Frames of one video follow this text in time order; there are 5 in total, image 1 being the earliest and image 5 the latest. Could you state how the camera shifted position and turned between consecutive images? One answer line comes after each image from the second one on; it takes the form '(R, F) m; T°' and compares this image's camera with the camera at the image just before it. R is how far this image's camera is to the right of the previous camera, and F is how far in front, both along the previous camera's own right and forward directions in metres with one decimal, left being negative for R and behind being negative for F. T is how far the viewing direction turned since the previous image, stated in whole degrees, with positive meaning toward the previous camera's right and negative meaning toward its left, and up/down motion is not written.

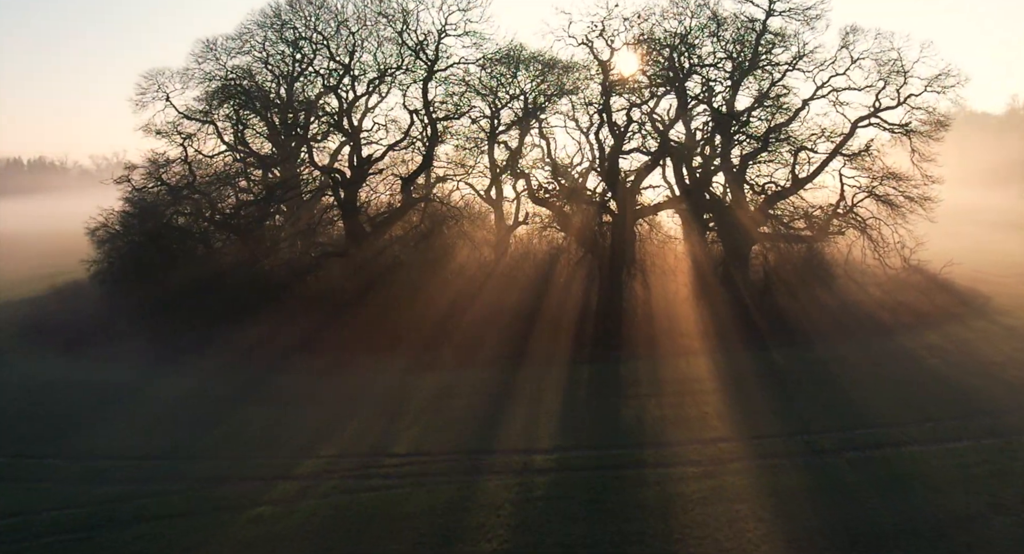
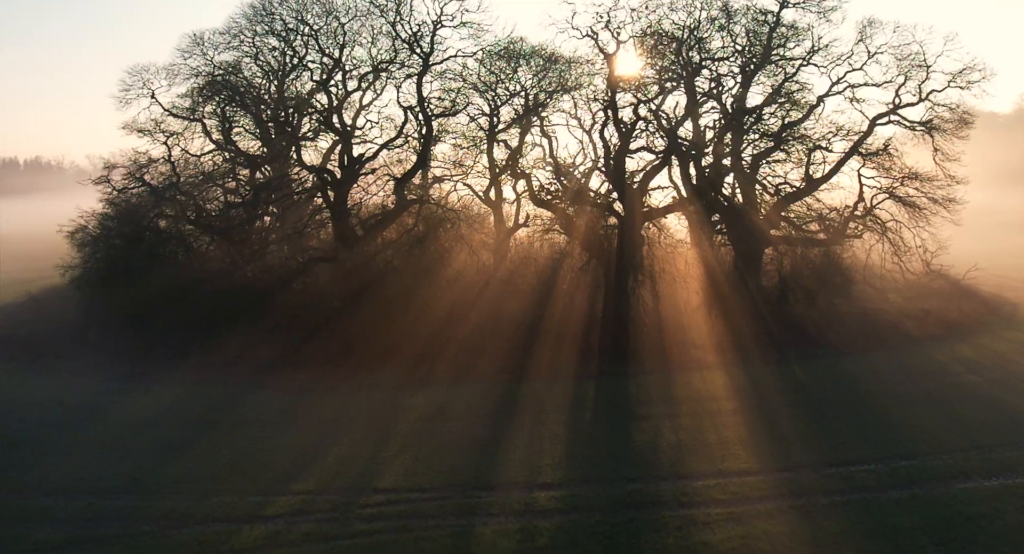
(0.0, +1.4) m; 0°
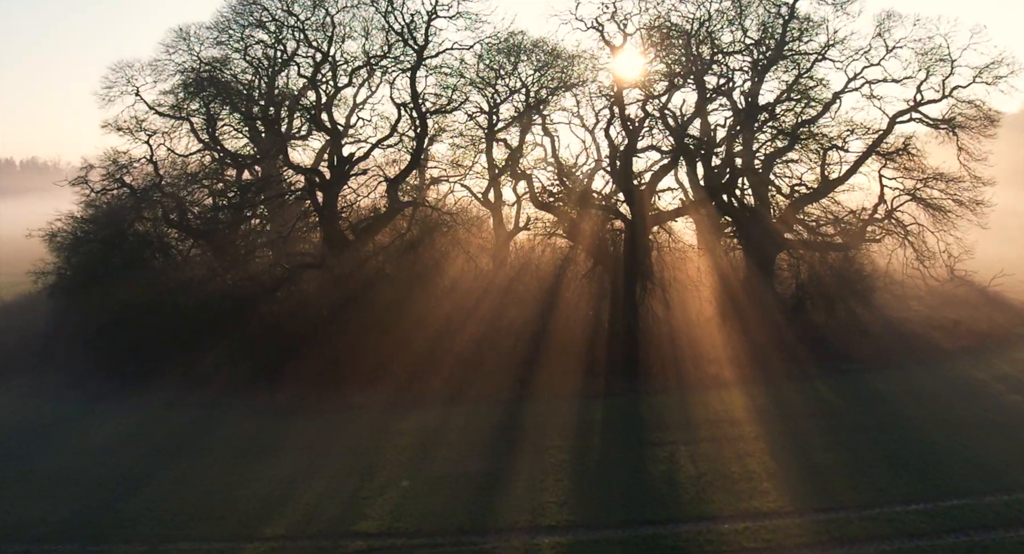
(0.0, +1.4) m; 0°
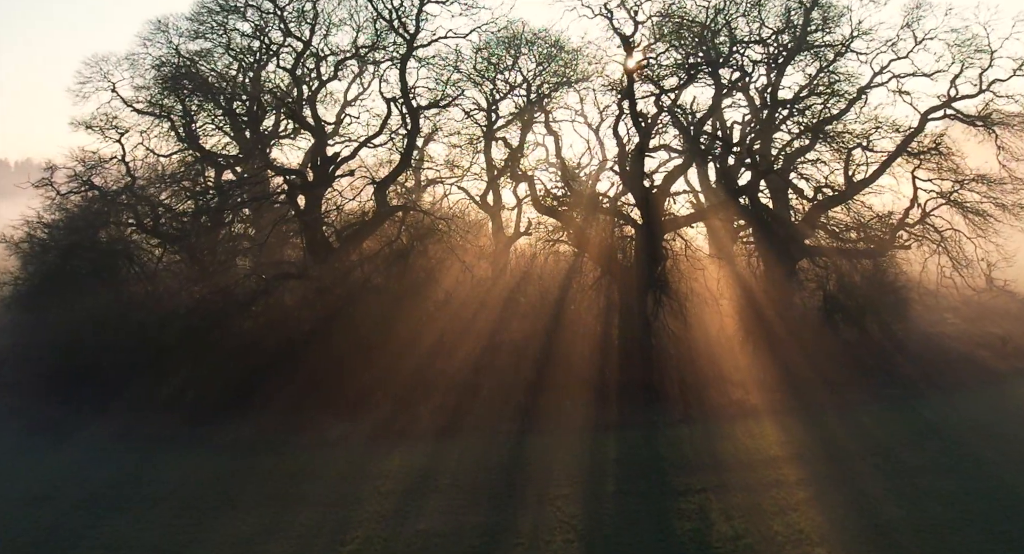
(0.0, +1.9) m; 0°
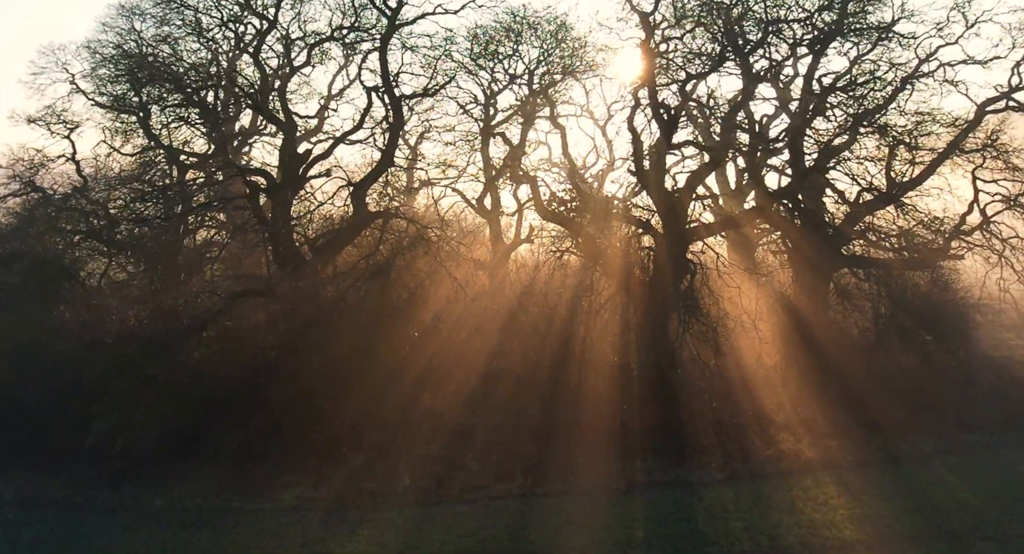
(0.0, +2.8) m; 0°
